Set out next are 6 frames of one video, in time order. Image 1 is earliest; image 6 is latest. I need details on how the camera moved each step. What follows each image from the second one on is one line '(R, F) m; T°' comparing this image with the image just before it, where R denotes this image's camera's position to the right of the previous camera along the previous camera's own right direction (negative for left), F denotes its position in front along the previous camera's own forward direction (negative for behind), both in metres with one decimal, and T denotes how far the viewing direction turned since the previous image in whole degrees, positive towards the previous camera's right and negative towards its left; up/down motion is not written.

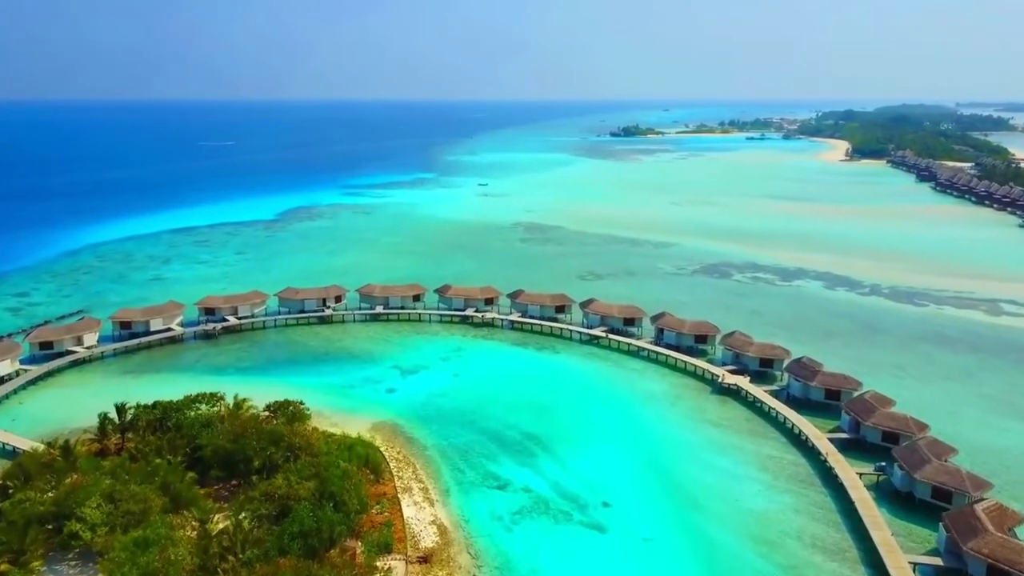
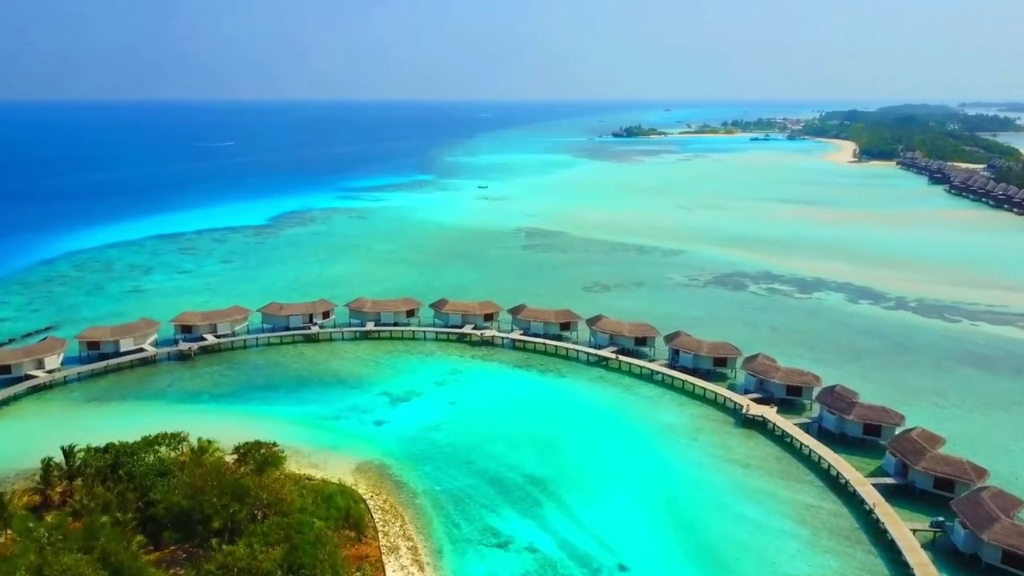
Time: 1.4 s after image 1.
(0.0, +2.2) m; 0°
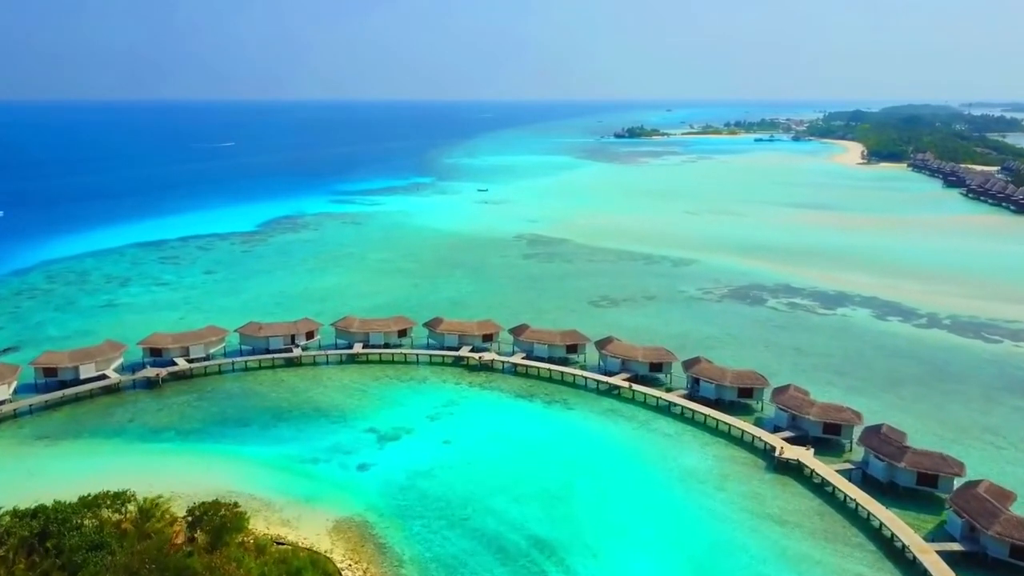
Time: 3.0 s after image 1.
(0.0, +2.4) m; 0°
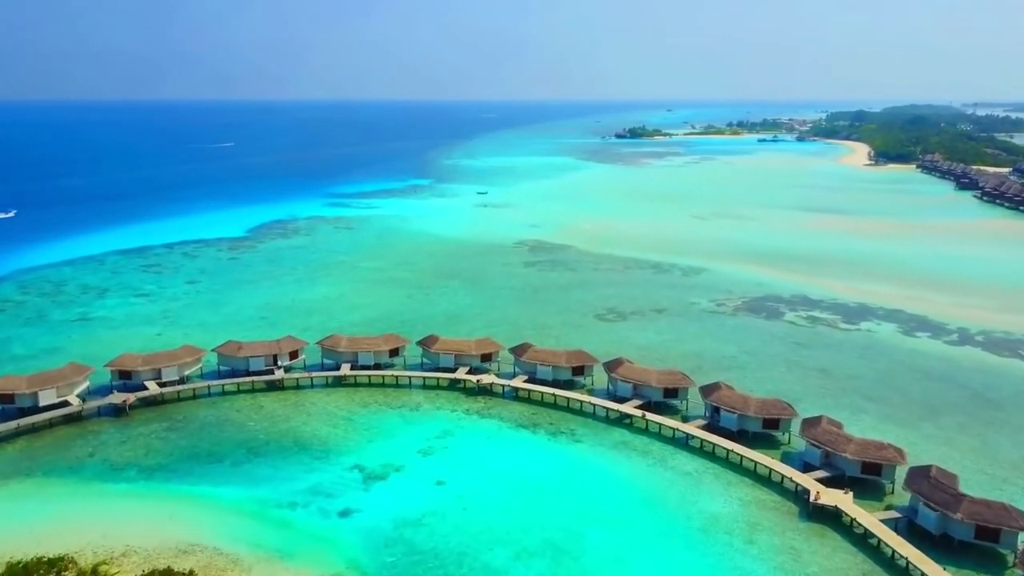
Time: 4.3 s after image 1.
(0.0, +2.0) m; 0°
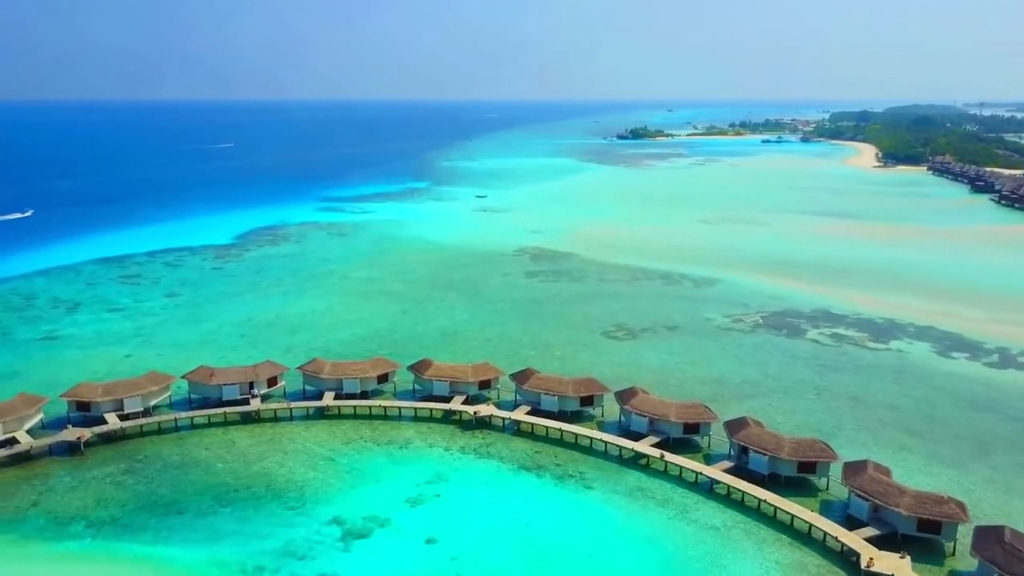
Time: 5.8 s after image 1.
(0.0, +2.2) m; 0°
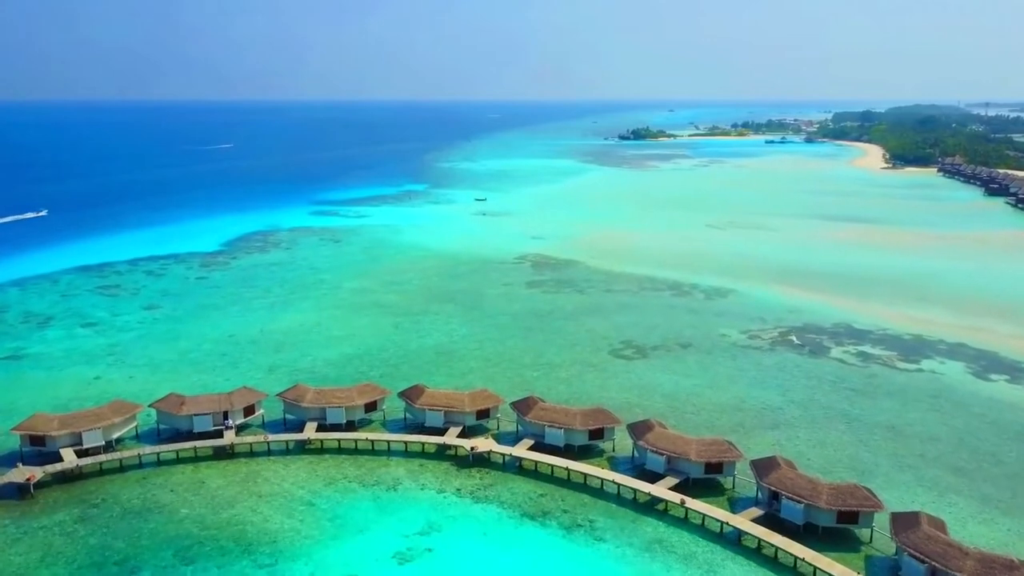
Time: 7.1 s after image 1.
(0.0, +2.0) m; 0°
